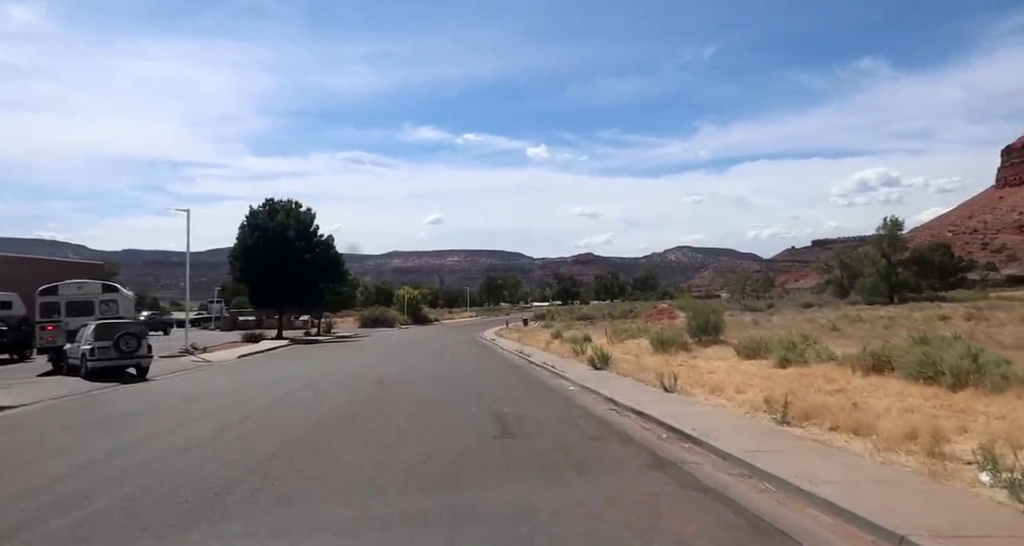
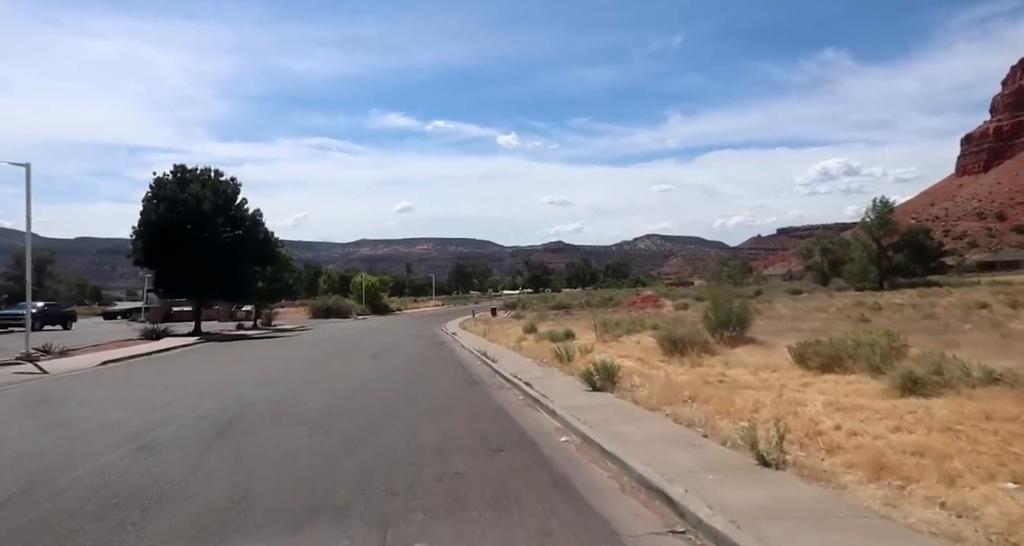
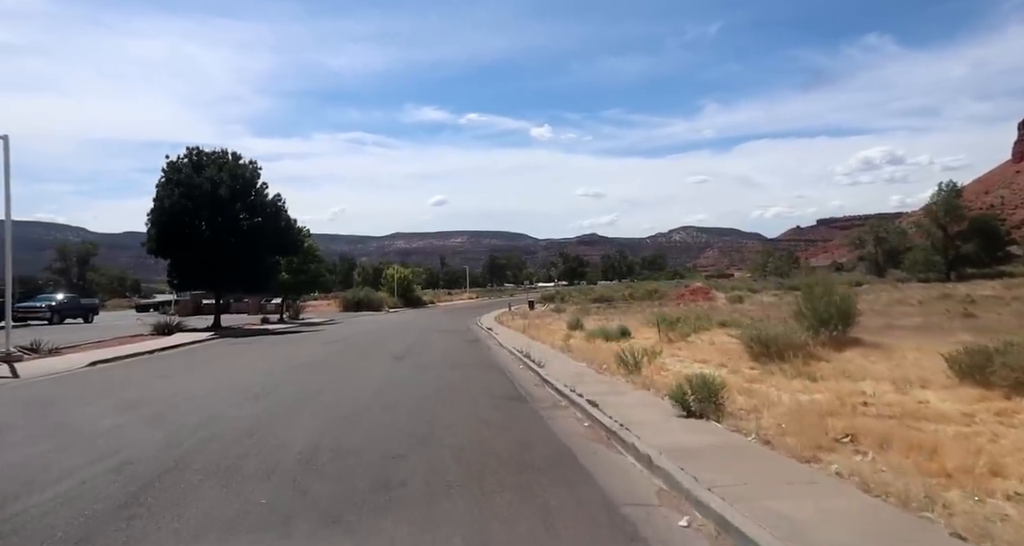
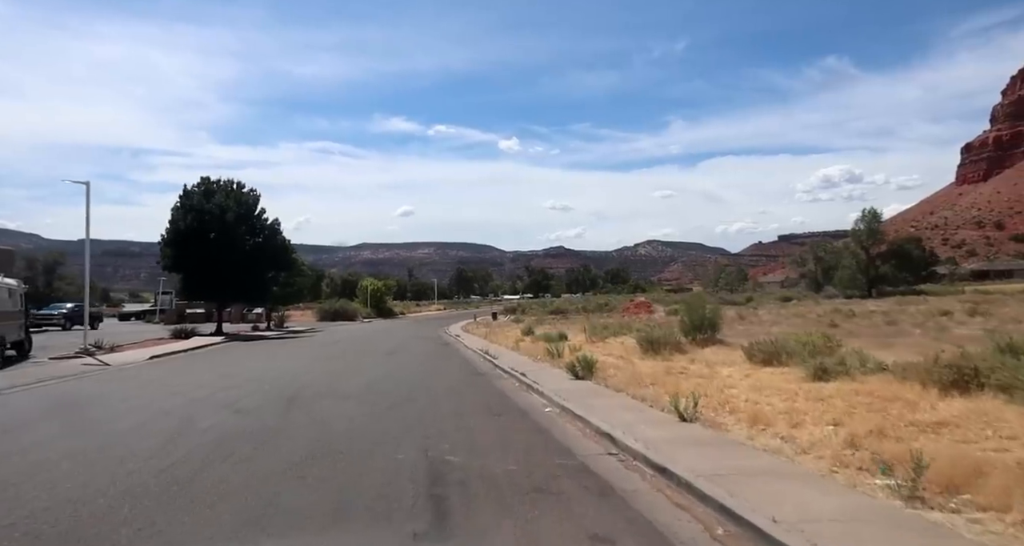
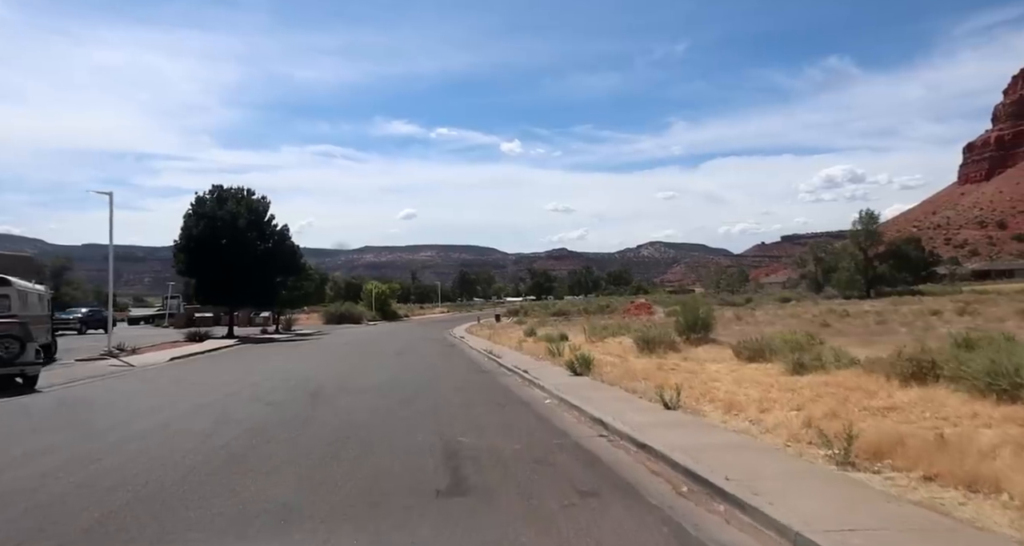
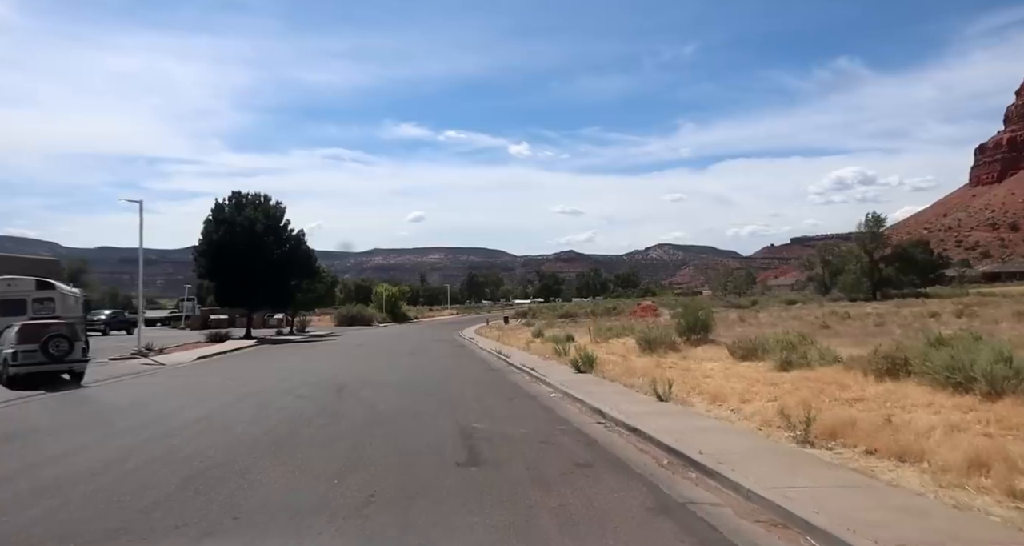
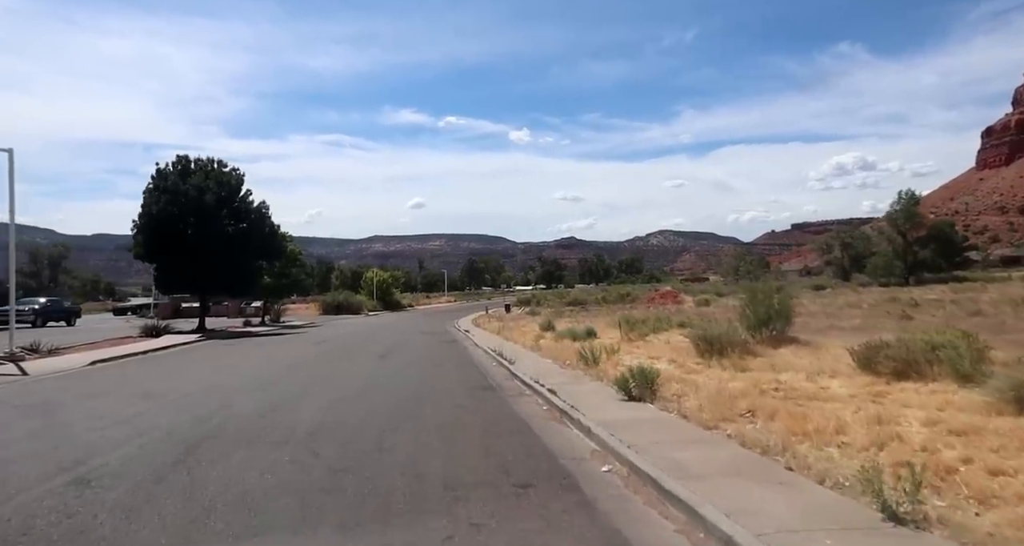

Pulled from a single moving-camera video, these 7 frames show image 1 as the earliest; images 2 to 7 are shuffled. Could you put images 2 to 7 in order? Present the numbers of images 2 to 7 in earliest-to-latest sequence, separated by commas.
6, 5, 4, 2, 7, 3
